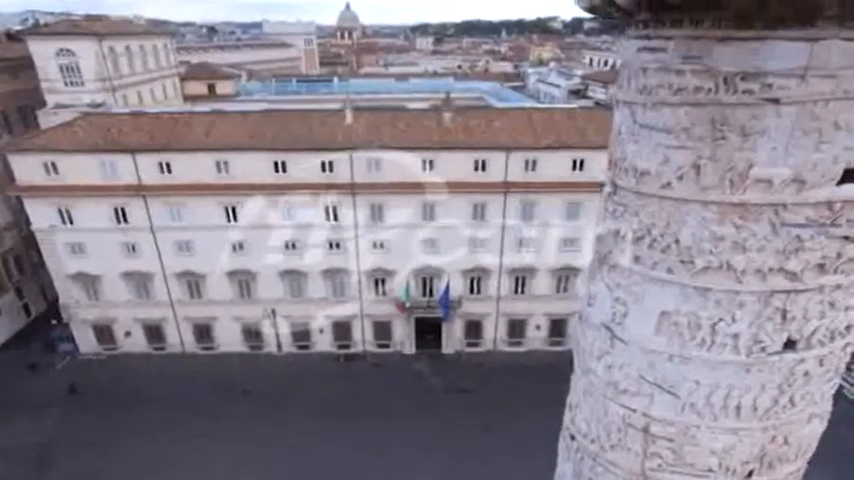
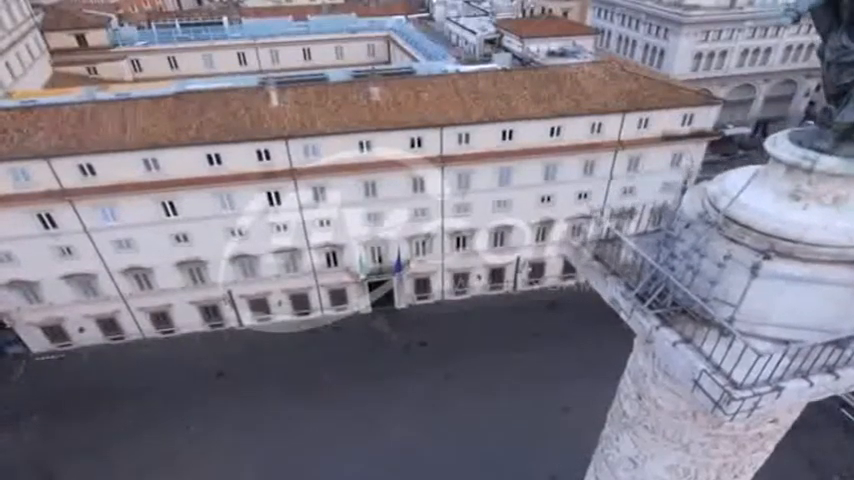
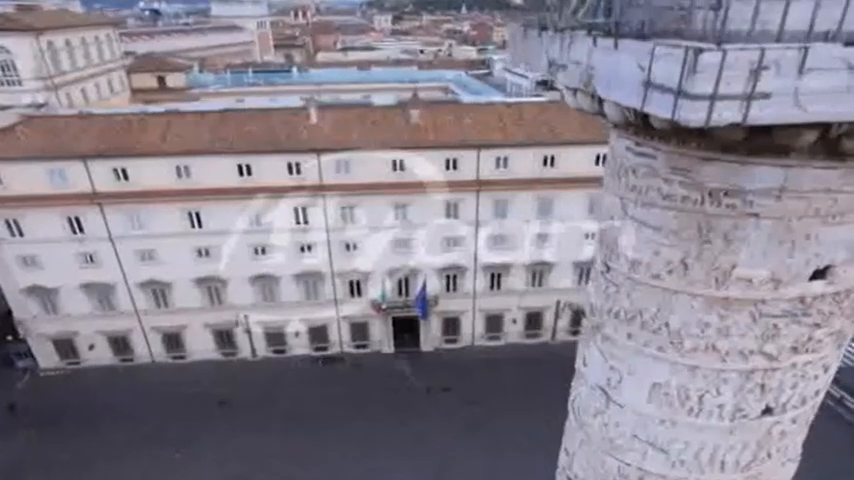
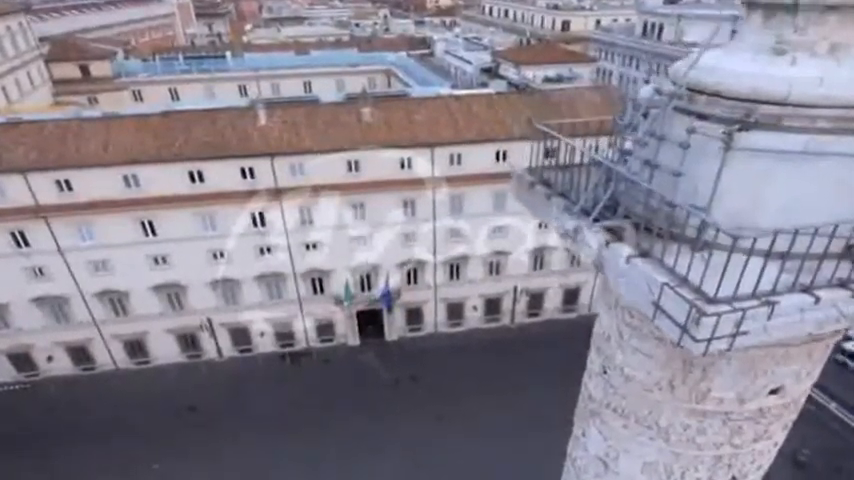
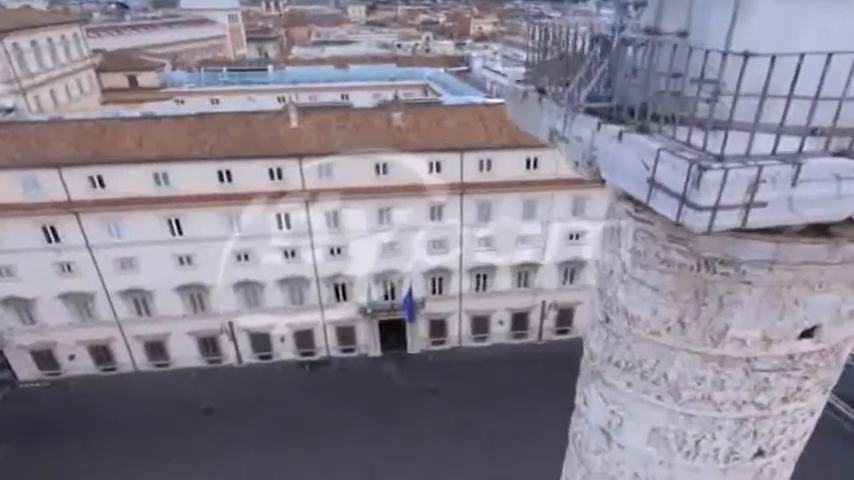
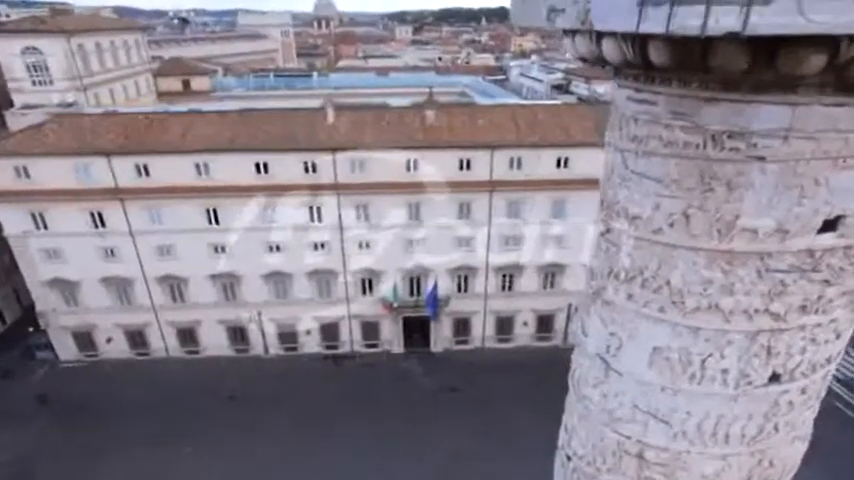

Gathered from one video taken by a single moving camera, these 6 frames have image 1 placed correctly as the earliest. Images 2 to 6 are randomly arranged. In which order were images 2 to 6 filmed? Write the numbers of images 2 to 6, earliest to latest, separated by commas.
6, 3, 5, 4, 2
